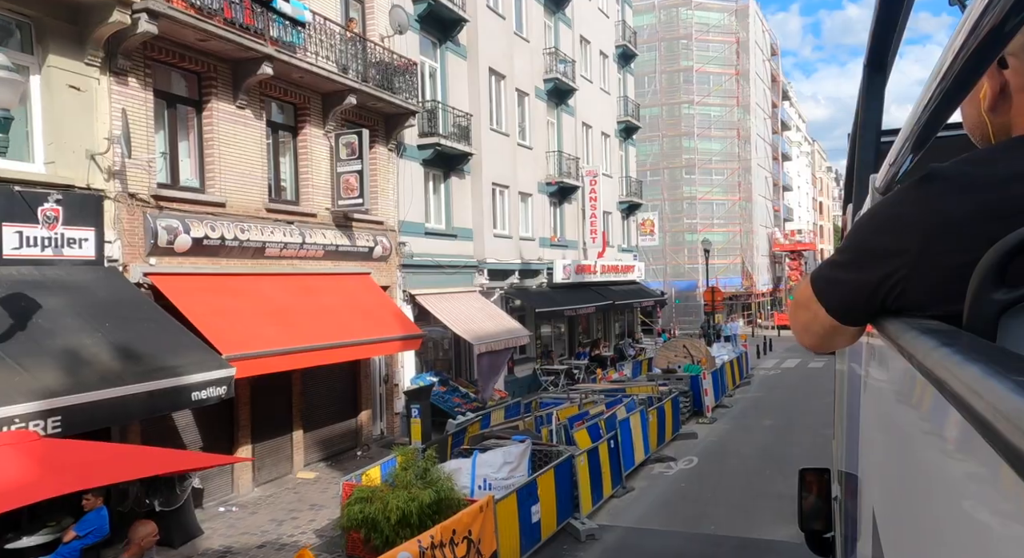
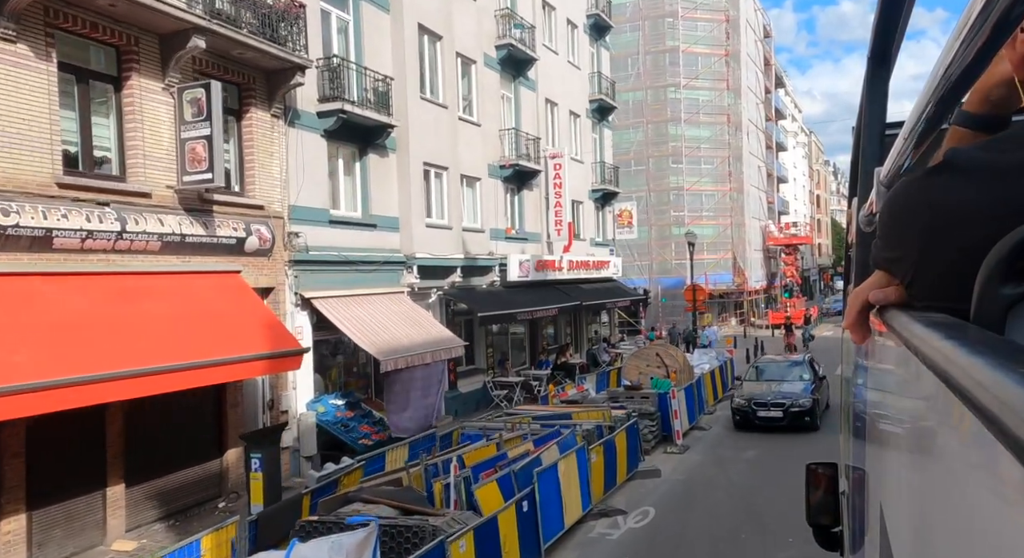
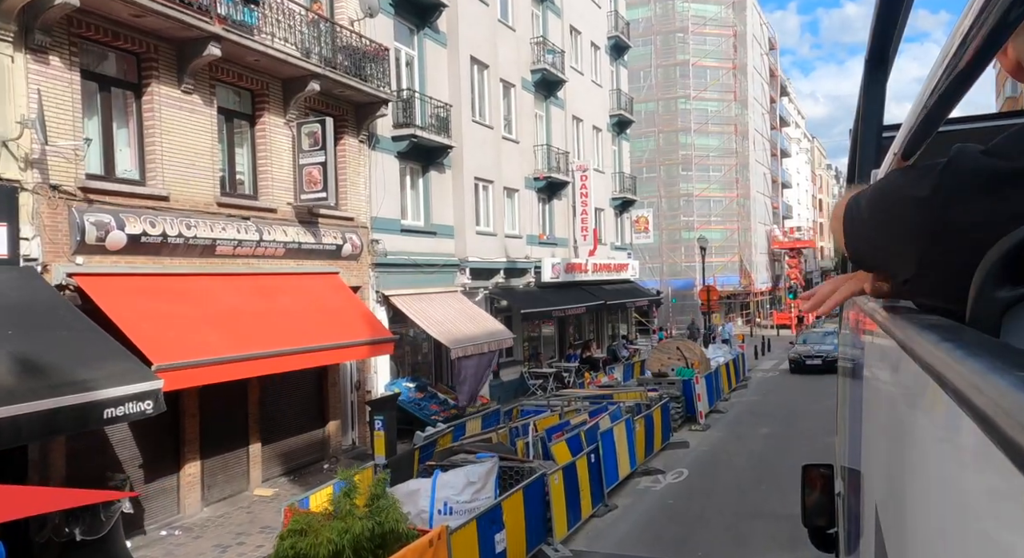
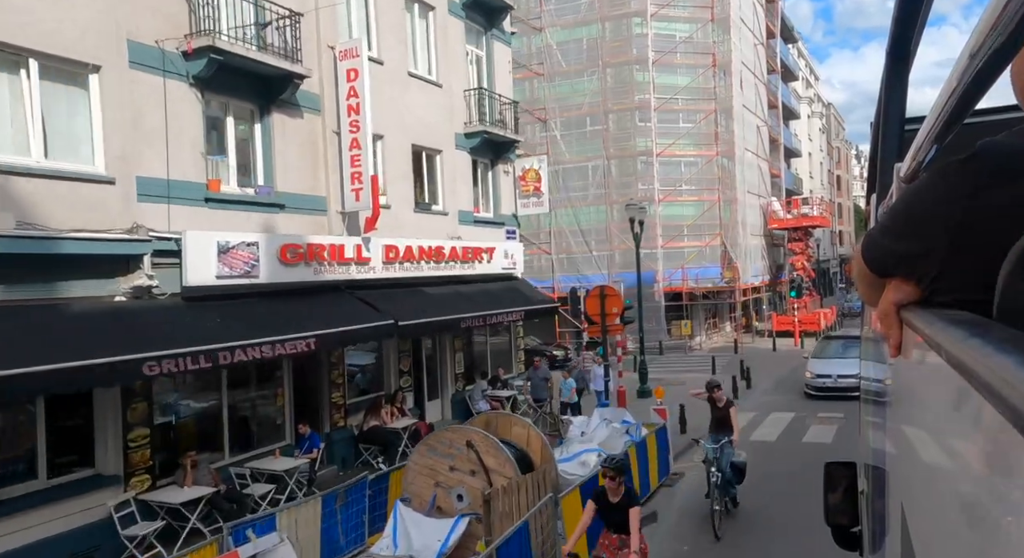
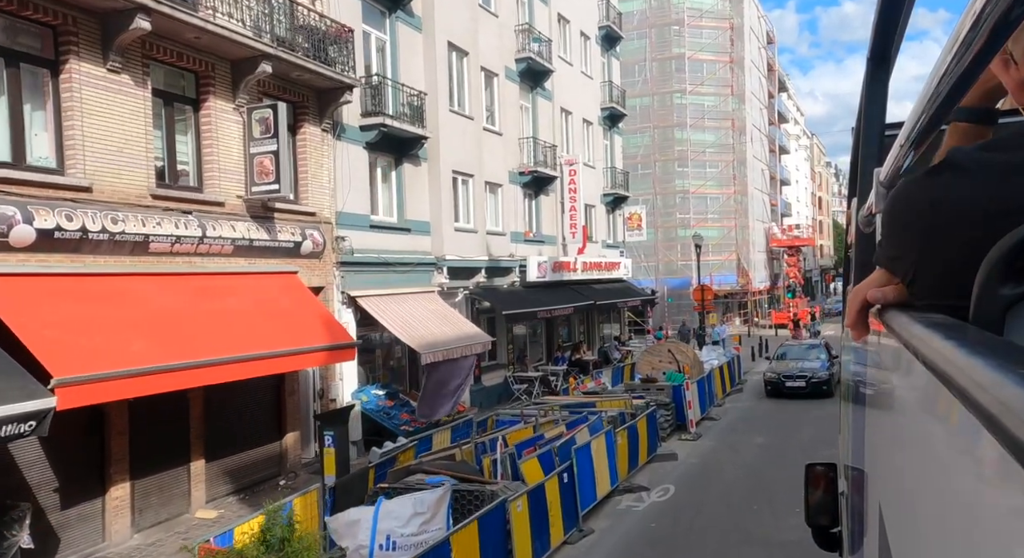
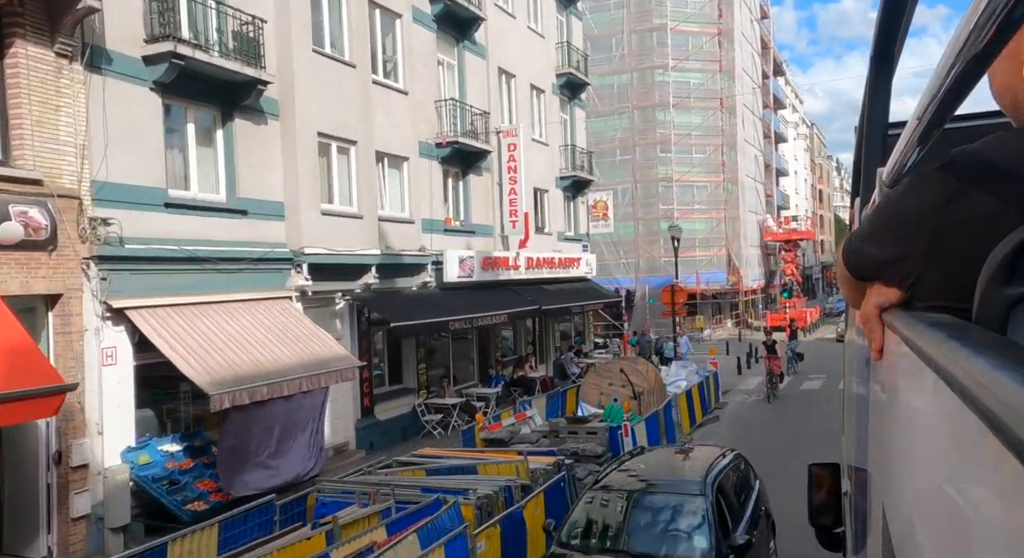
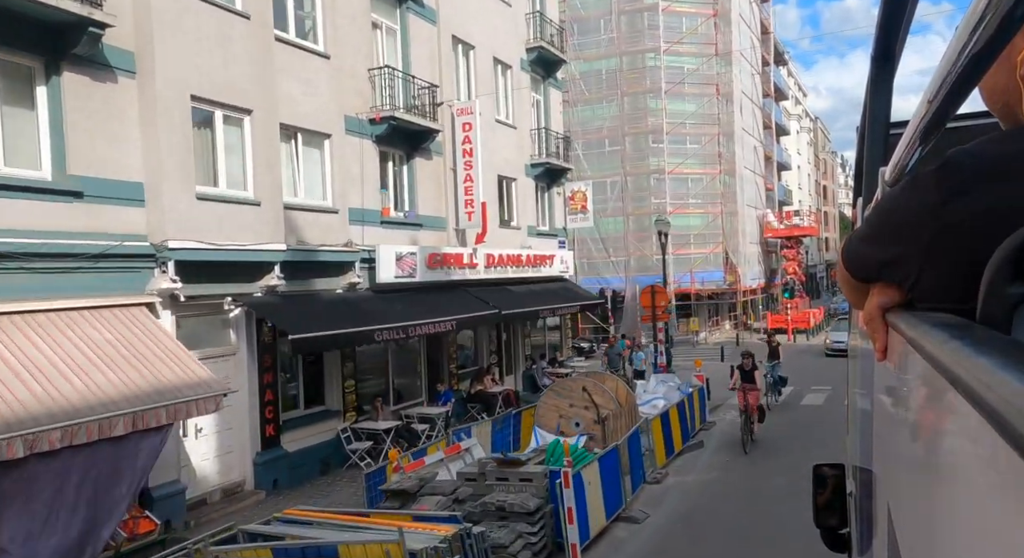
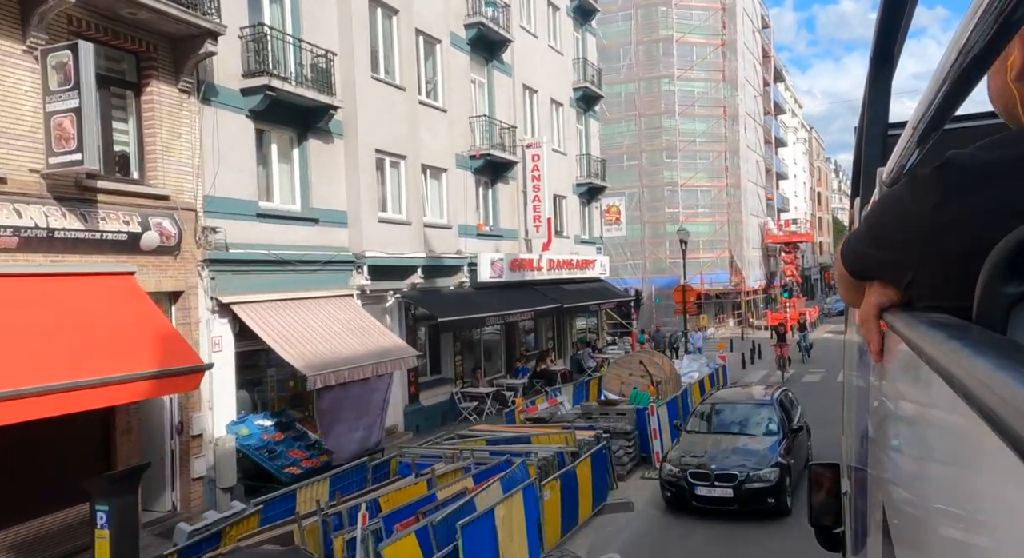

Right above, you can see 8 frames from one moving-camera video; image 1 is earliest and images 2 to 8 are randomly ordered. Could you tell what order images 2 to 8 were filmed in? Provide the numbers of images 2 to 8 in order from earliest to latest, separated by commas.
3, 5, 2, 8, 6, 7, 4
